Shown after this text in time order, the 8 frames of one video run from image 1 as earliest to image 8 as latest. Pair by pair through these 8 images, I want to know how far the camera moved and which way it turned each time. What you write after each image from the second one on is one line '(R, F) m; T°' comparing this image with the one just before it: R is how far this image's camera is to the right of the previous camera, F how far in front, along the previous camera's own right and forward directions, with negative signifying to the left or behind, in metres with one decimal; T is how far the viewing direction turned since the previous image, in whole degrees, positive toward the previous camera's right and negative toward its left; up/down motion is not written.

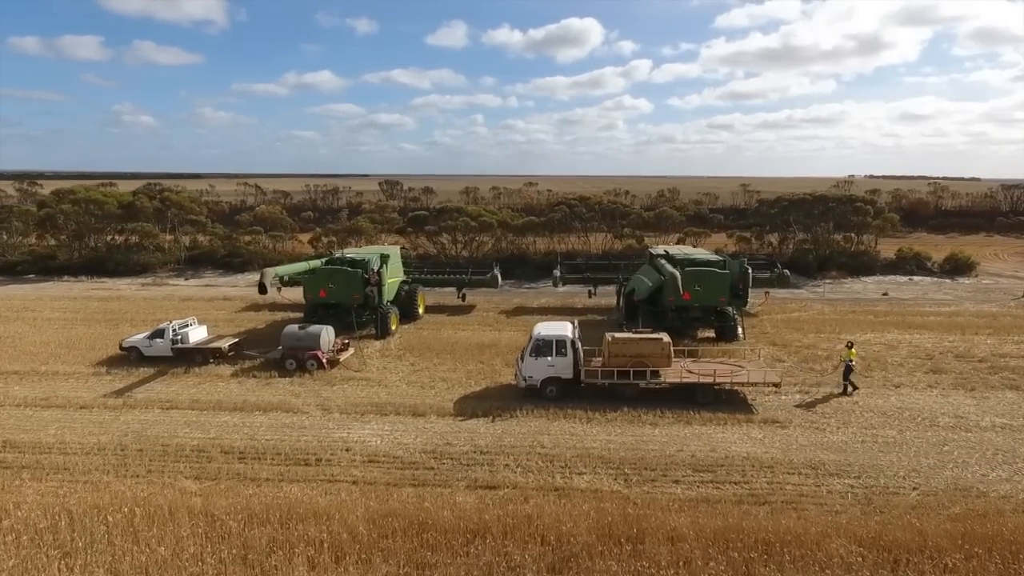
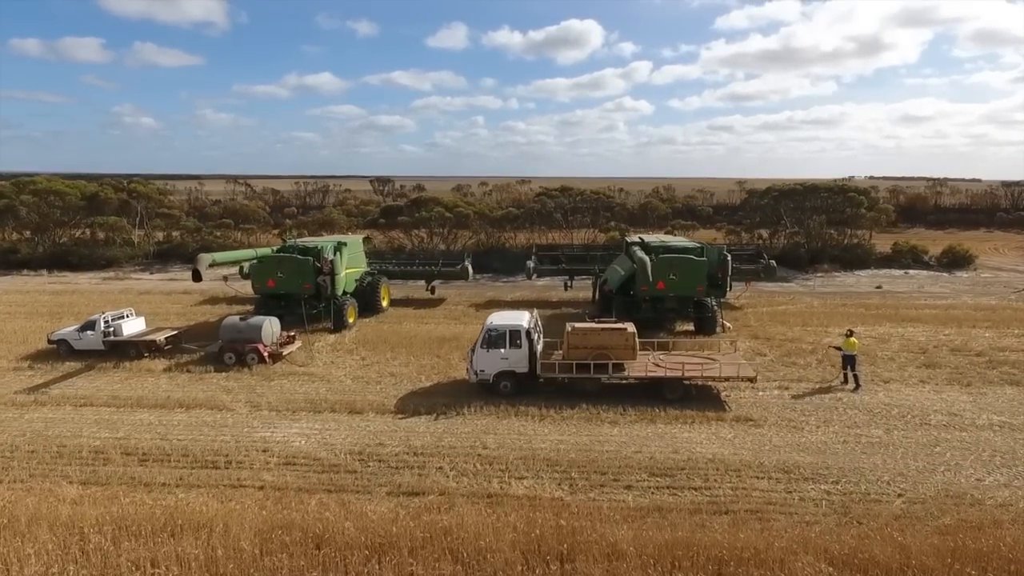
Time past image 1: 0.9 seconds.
(+1.0, +1.2) m; 0°
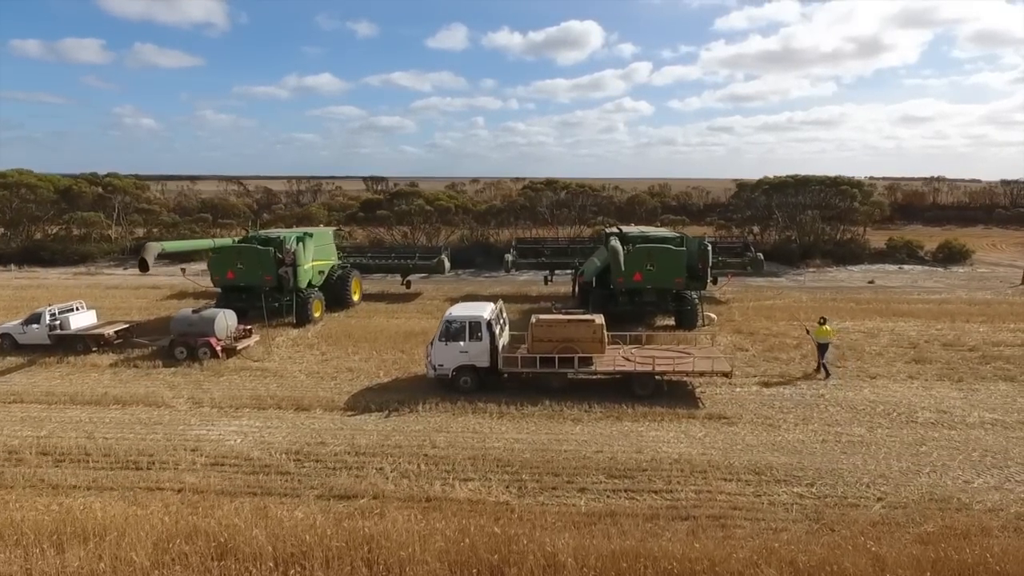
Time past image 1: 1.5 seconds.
(+0.7, +0.8) m; 0°
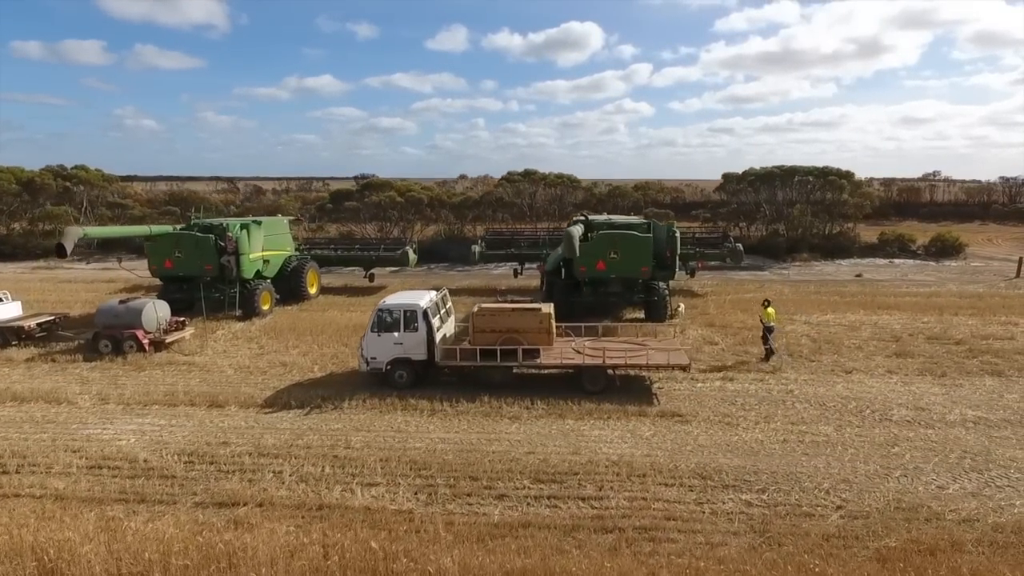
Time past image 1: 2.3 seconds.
(+1.0, +1.0) m; 0°
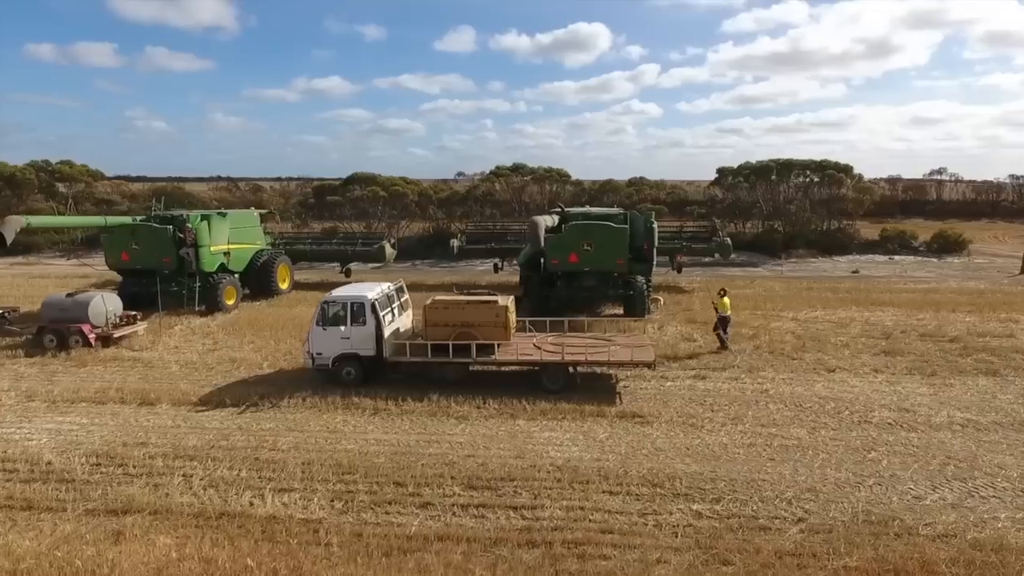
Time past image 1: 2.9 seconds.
(+0.8, +0.7) m; -1°
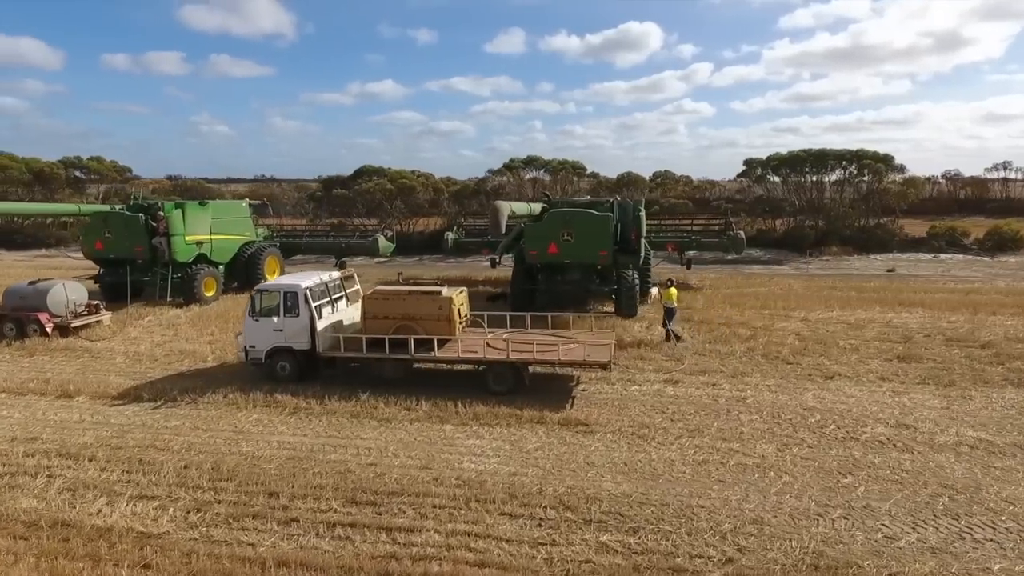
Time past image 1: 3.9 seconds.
(+1.4, +1.0) m; -4°
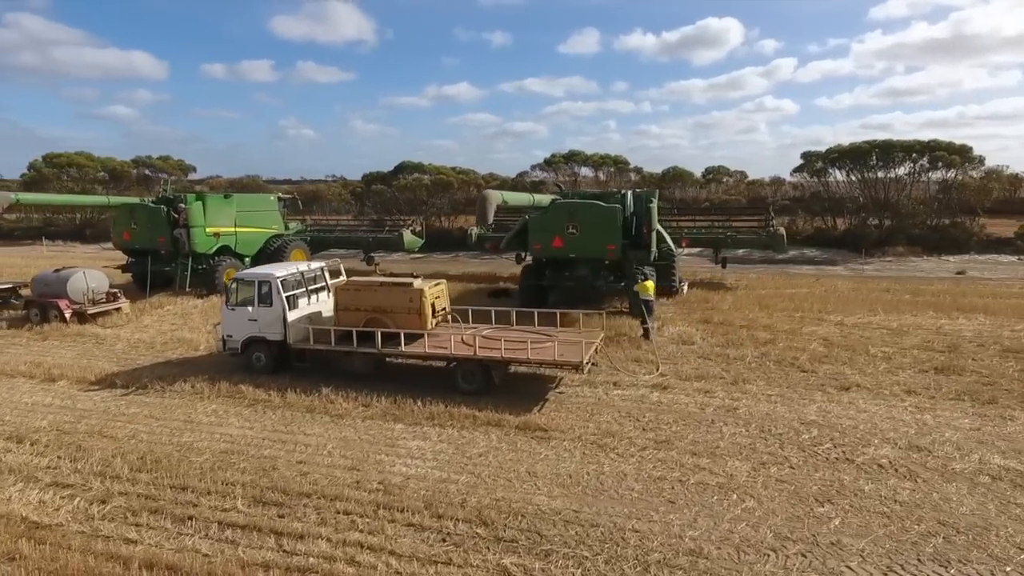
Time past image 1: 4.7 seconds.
(+1.2, +0.6) m; -7°
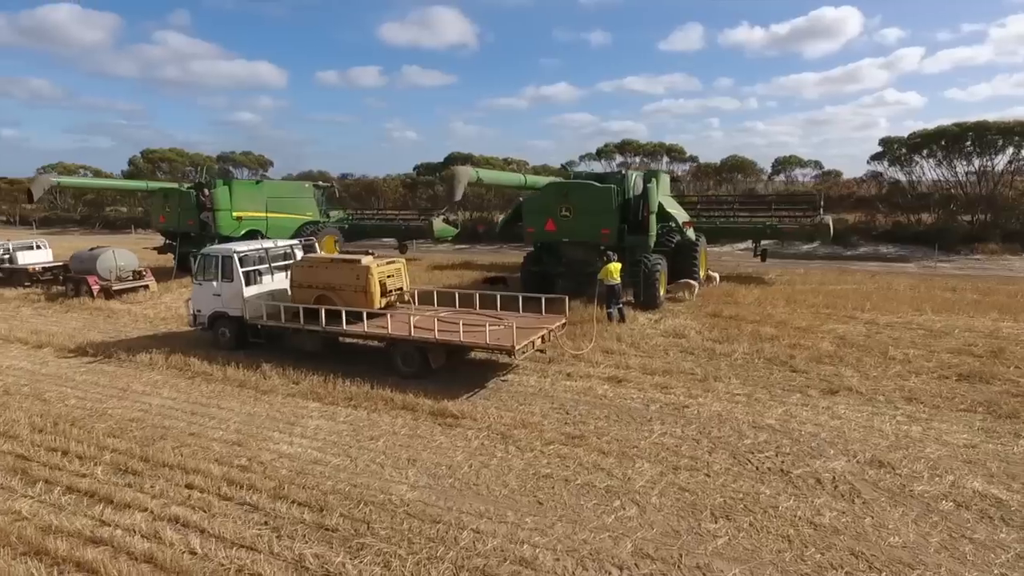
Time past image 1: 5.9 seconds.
(+1.8, +0.7) m; -9°
